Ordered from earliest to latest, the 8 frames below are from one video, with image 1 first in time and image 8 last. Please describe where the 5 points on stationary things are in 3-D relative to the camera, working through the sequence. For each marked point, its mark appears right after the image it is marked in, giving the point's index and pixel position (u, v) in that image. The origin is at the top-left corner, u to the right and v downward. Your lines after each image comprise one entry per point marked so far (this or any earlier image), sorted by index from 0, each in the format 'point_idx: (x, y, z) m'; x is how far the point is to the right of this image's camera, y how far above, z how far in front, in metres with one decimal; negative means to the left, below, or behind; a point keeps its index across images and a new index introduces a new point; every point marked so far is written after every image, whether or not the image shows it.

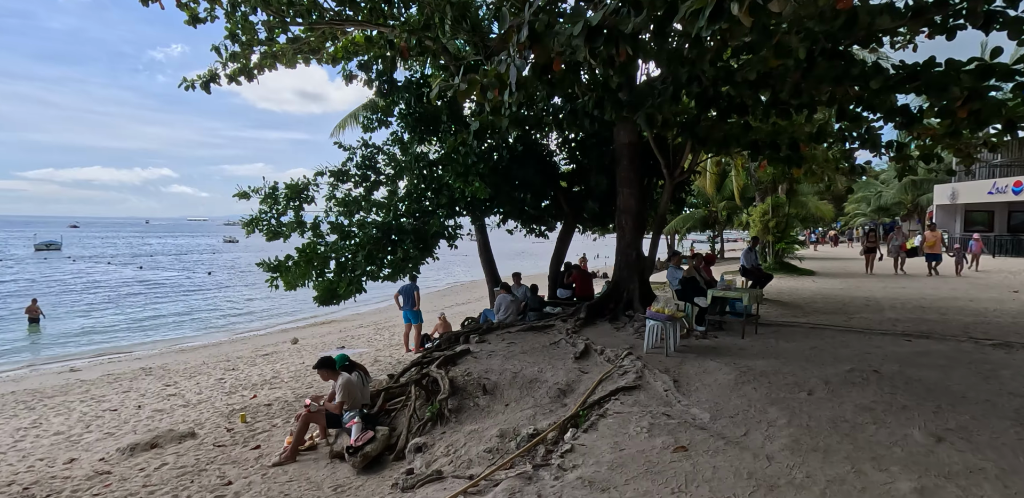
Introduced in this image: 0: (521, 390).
0: (+0.1, -1.6, +5.8) m
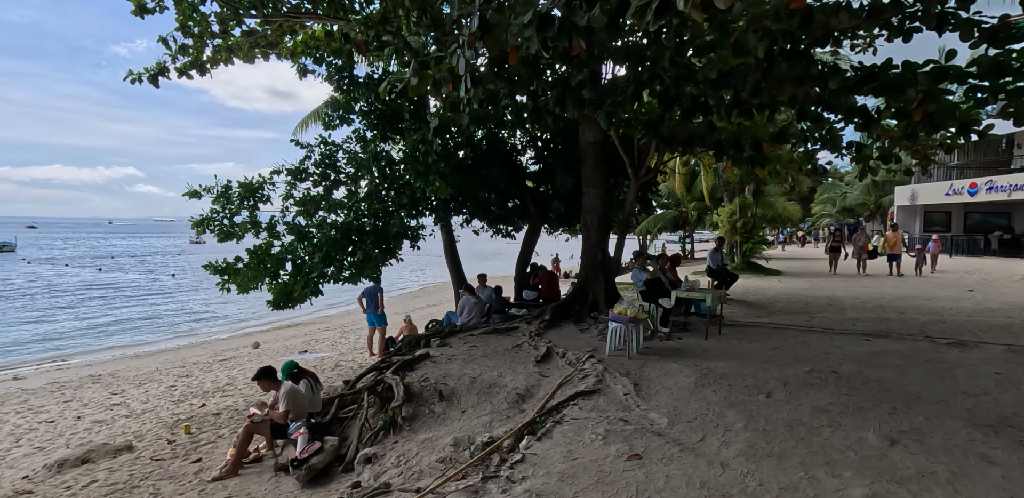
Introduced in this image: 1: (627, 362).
0: (-0.4, -1.6, +5.6) m
1: (+1.3, -1.3, +6.0) m
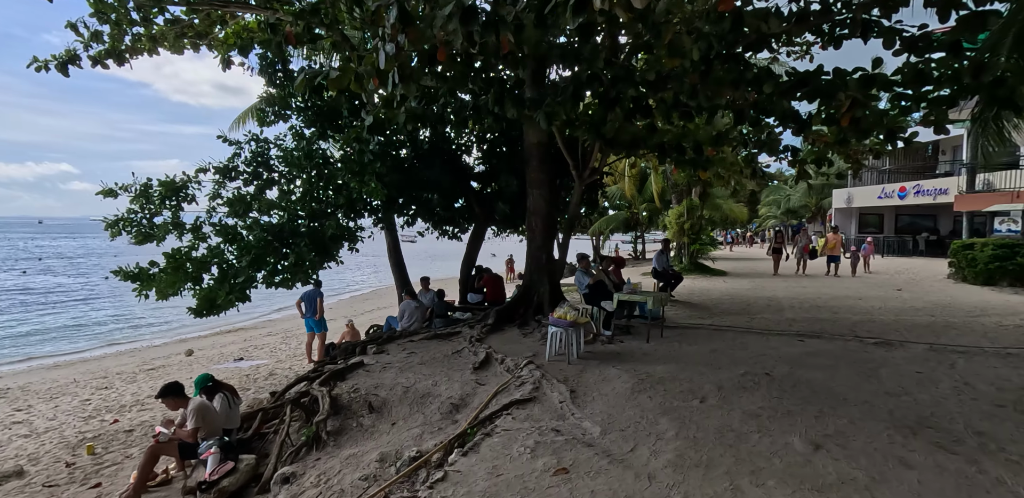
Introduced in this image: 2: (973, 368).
0: (-1.1, -1.6, +5.3) m
1: (+0.6, -1.4, +5.9) m
2: (+5.1, -1.3, +5.6) m
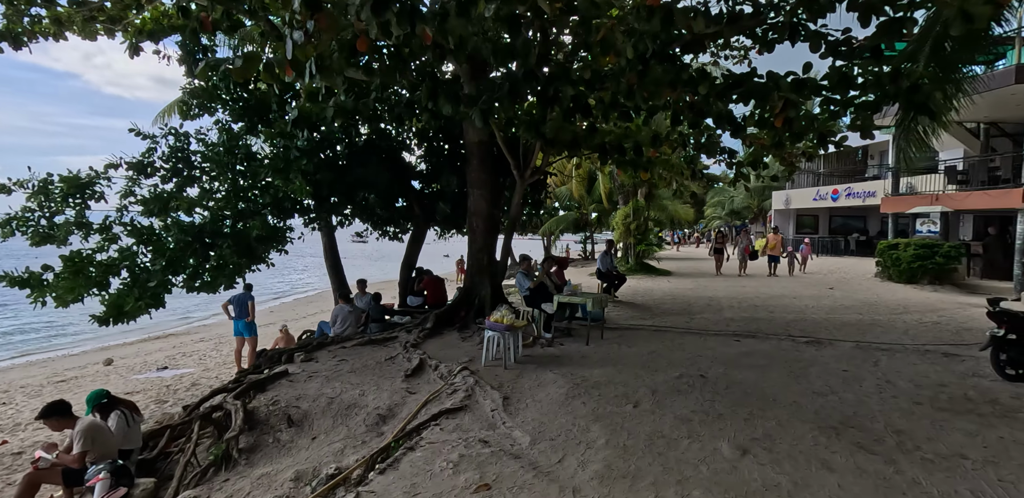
0: (-1.7, -1.7, +5.0) m
1: (-0.1, -1.4, +5.7) m
2: (+4.4, -1.3, +5.8) m
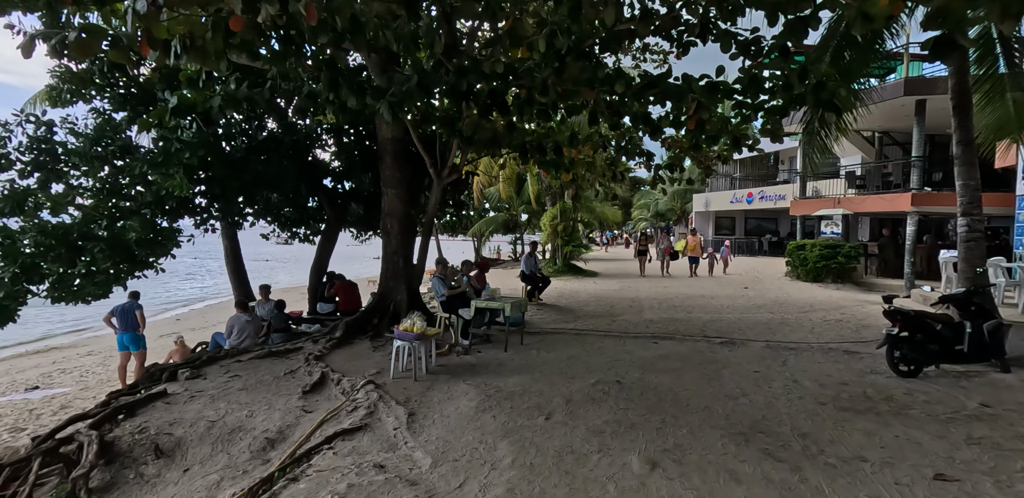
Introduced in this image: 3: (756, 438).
0: (-2.6, -1.7, +4.4) m
1: (-1.0, -1.4, +5.2) m
2: (+3.4, -1.4, +6.0) m
3: (+1.8, -1.4, +3.8) m
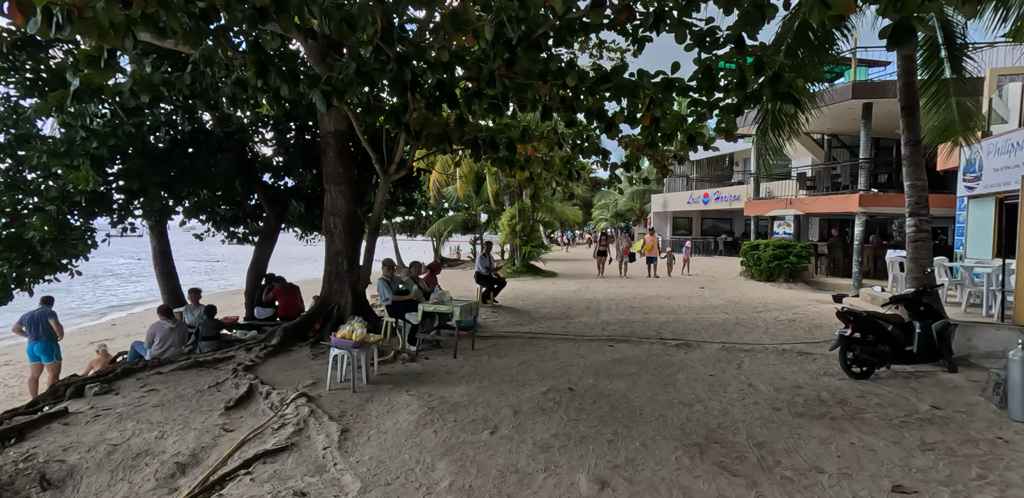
0: (-3.0, -1.7, +3.9) m
1: (-1.6, -1.4, +4.8) m
2: (+2.8, -1.4, +5.9) m
3: (+1.4, -1.4, +3.6) m
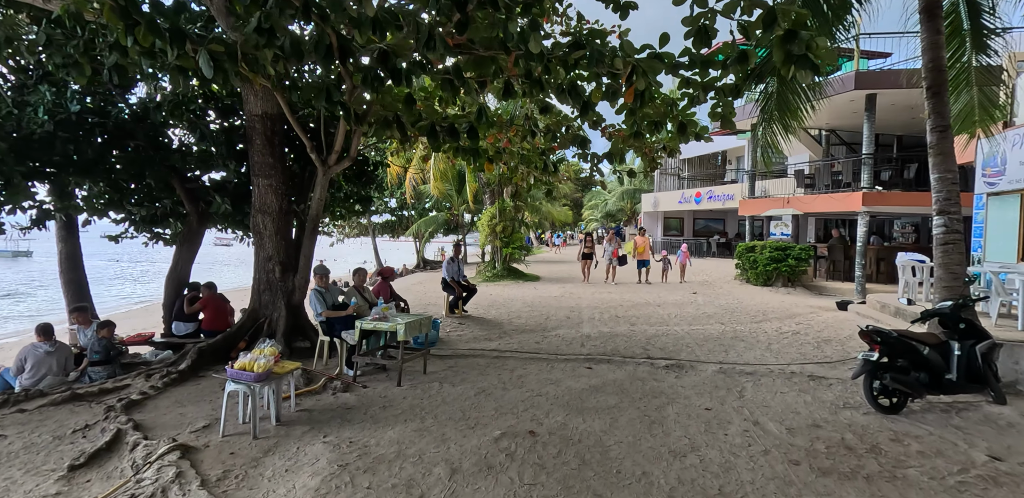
0: (-3.4, -1.8, +2.8) m
1: (-2.0, -1.5, +3.7) m
2: (+2.4, -1.4, +4.9) m
3: (+1.0, -1.5, +2.6) m
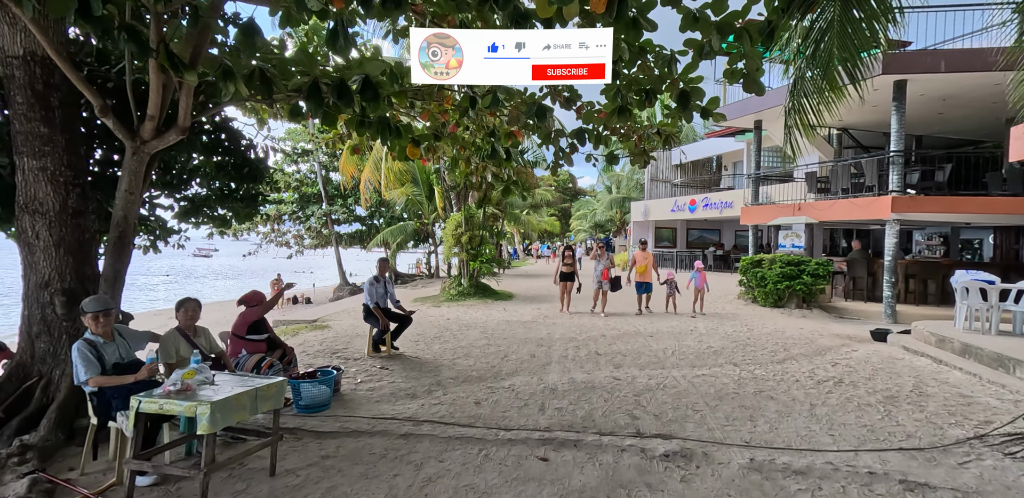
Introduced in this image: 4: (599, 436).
0: (-4.0, -1.8, +0.5) m
1: (-2.6, -1.6, +1.5) m
2: (+1.7, -1.5, +2.7) m
3: (+0.4, -1.6, +0.4) m
4: (+0.7, -1.4, +3.9) m
